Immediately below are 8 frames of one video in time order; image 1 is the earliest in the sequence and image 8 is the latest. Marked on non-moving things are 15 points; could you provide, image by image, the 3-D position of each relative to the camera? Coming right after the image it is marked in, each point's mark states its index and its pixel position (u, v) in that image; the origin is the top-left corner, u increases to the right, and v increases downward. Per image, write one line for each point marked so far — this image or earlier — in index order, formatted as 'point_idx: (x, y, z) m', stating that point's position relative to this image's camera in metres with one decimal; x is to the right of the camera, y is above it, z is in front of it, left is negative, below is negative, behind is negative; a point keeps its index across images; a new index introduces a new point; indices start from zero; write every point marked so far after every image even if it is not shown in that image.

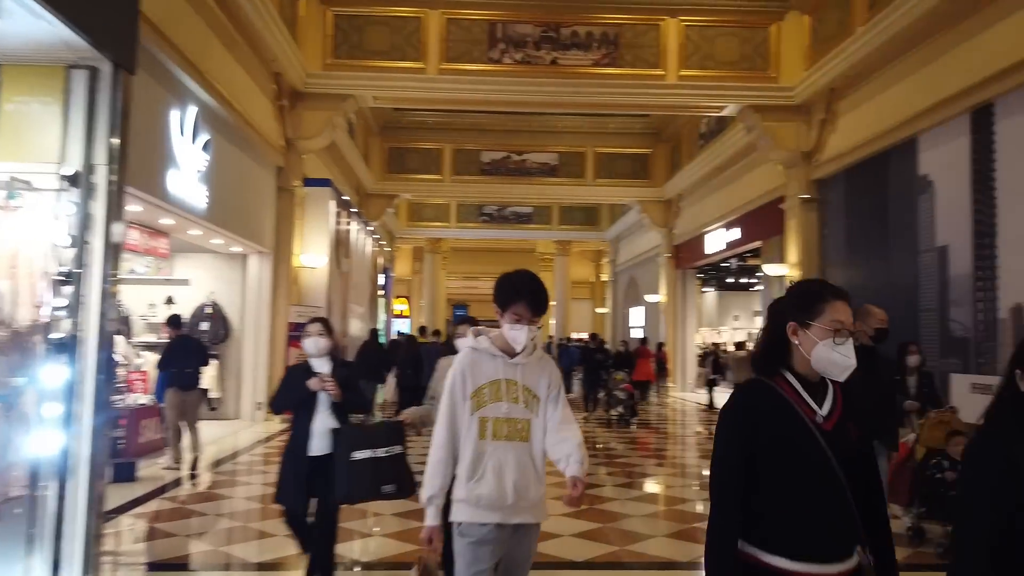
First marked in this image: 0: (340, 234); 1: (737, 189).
0: (-2.6, +0.8, +11.8) m
1: (+3.8, +1.7, +13.3) m
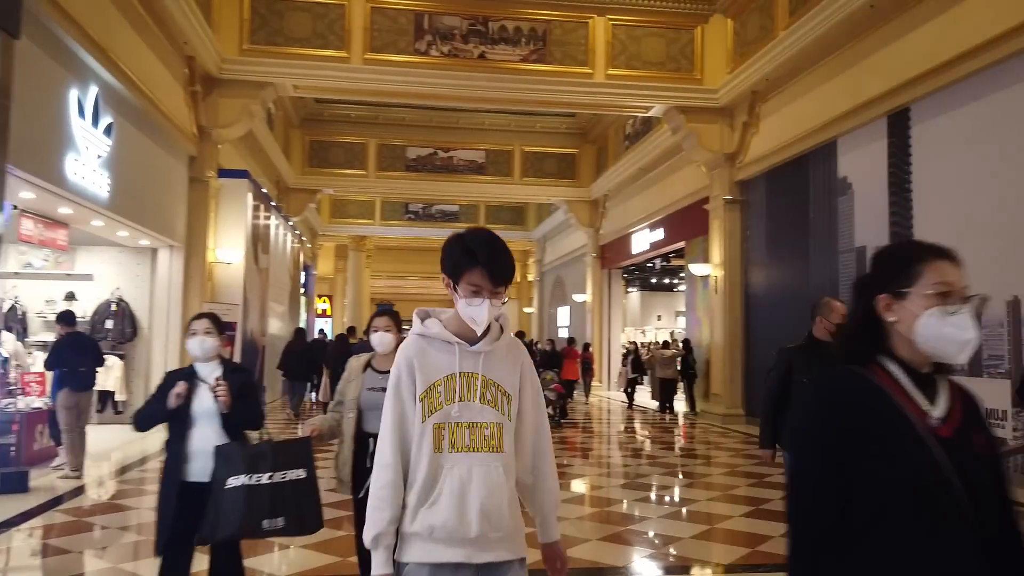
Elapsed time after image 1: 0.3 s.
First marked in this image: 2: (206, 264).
0: (-3.7, +0.9, +11.3) m
1: (+2.6, +1.7, +13.4) m
2: (-3.8, +0.3, +9.6) m
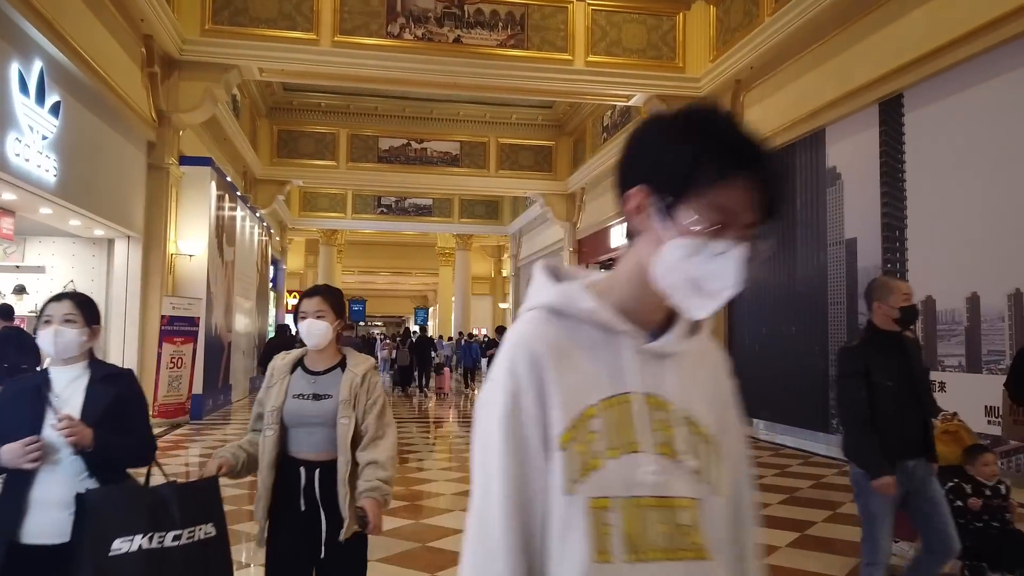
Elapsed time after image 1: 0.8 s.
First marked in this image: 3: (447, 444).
0: (-4.1, +1.0, +10.8) m
1: (+2.2, +1.8, +13.1) m
2: (-4.1, +0.4, +9.1) m
3: (-0.8, -1.8, +9.1) m
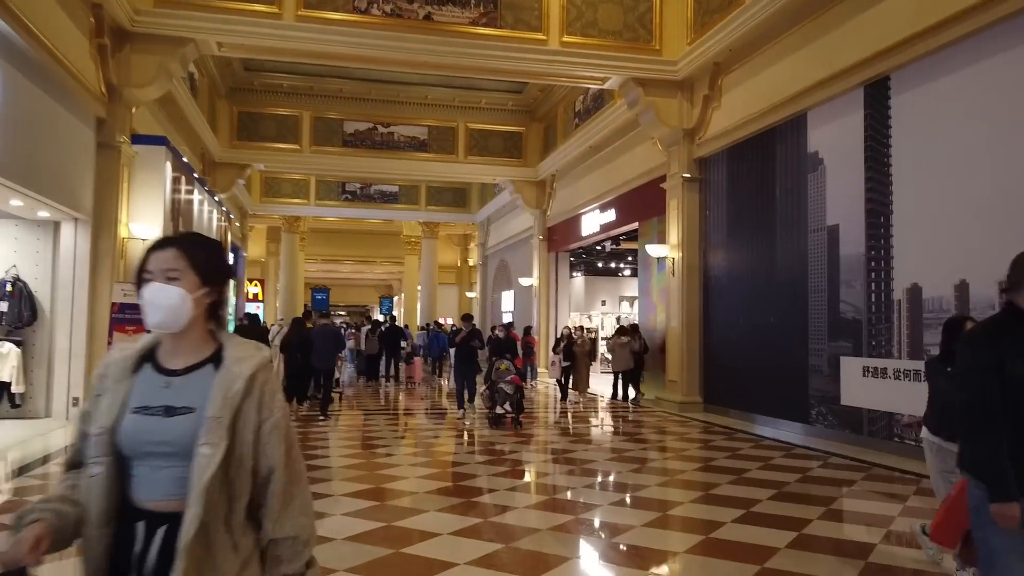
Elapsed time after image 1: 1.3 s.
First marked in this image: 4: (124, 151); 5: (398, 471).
0: (-4.4, +1.1, +10.3) m
1: (+1.7, +2.0, +12.9) m
2: (-4.4, +0.5, +8.6) m
3: (-1.1, -1.7, +8.8) m
4: (-4.4, +1.6, +8.7) m
5: (-1.0, -1.6, +6.8) m
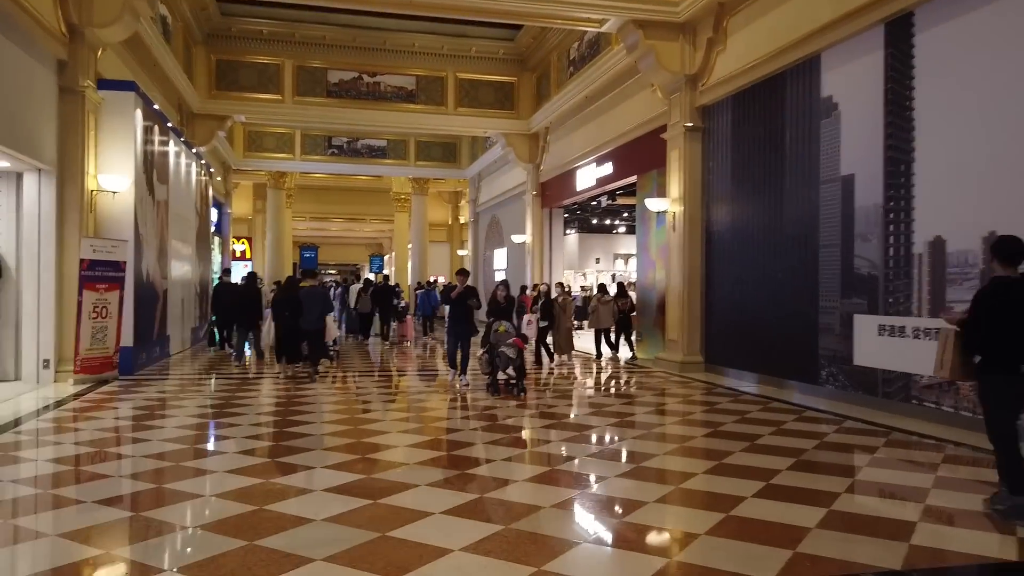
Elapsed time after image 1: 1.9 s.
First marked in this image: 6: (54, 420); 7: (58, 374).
0: (-4.5, +1.7, +9.7) m
1: (+1.5, +2.7, +12.3) m
2: (-4.5, +1.0, +8.1) m
3: (-1.2, -1.2, +8.4) m
4: (-4.5, +2.0, +8.1) m
5: (-1.0, -1.2, +6.4) m
6: (-4.0, -1.1, +6.9) m
7: (-4.7, -0.9, +7.9) m
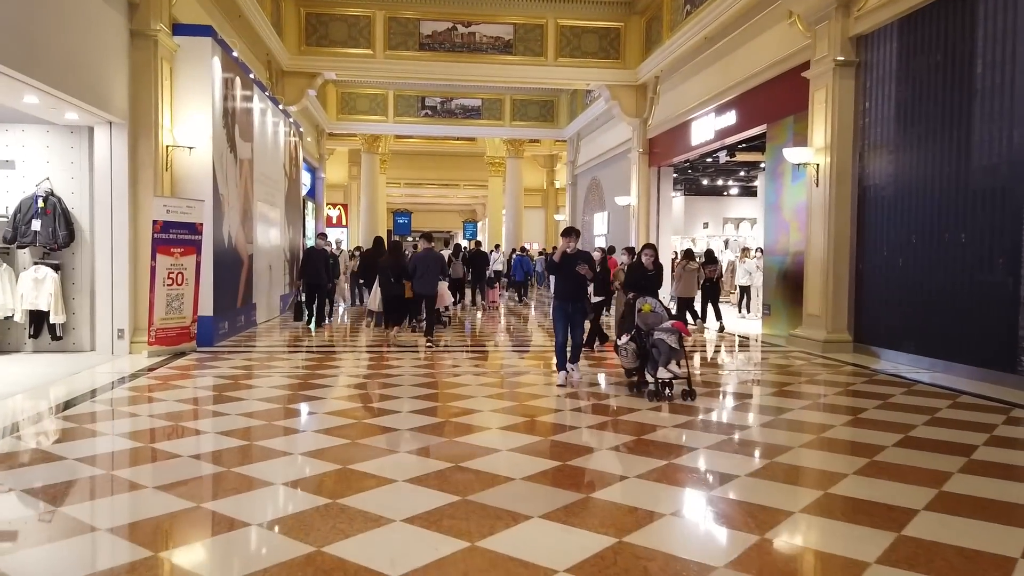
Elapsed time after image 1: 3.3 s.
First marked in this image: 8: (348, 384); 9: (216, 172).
0: (-3.3, +2.1, +9.0) m
1: (+3.1, +3.2, +10.9) m
2: (-3.4, +1.4, +7.4) m
3: (-0.1, -0.9, +7.4) m
4: (-3.4, +2.4, +7.4) m
5: (-0.2, -1.0, +5.5) m
6: (-3.1, -0.8, +6.3) m
7: (-3.6, -0.5, +7.4) m
8: (-1.4, -0.8, +6.9) m
9: (-3.0, +1.2, +7.9) m
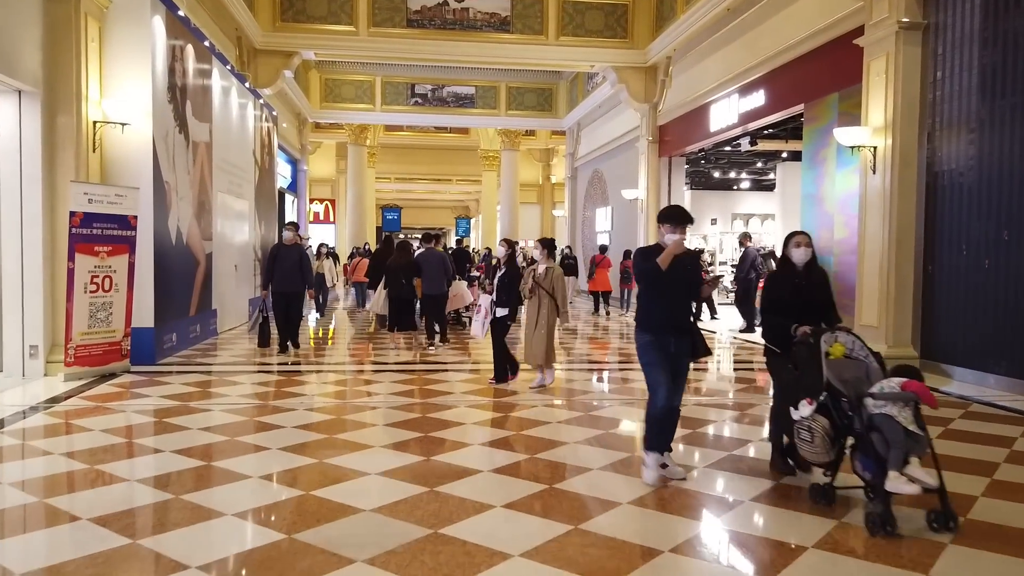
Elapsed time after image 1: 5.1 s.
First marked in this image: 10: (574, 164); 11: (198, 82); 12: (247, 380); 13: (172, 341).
0: (-3.3, +2.1, +7.7) m
1: (+3.1, +3.1, +9.6) m
2: (-3.4, +1.3, +6.1) m
3: (-0.1, -0.9, +6.1) m
4: (-3.4, +2.3, +6.1) m
5: (-0.2, -1.0, +4.2) m
6: (-3.0, -0.9, +5.0) m
7: (-3.6, -0.6, +6.0) m
8: (-1.4, -0.9, +5.6) m
9: (-3.0, +1.1, +6.6) m
10: (+1.6, +3.1, +19.5) m
11: (-3.3, +2.2, +8.1) m
12: (-2.2, -0.8, +6.3) m
13: (-3.2, -0.5, +7.3) m
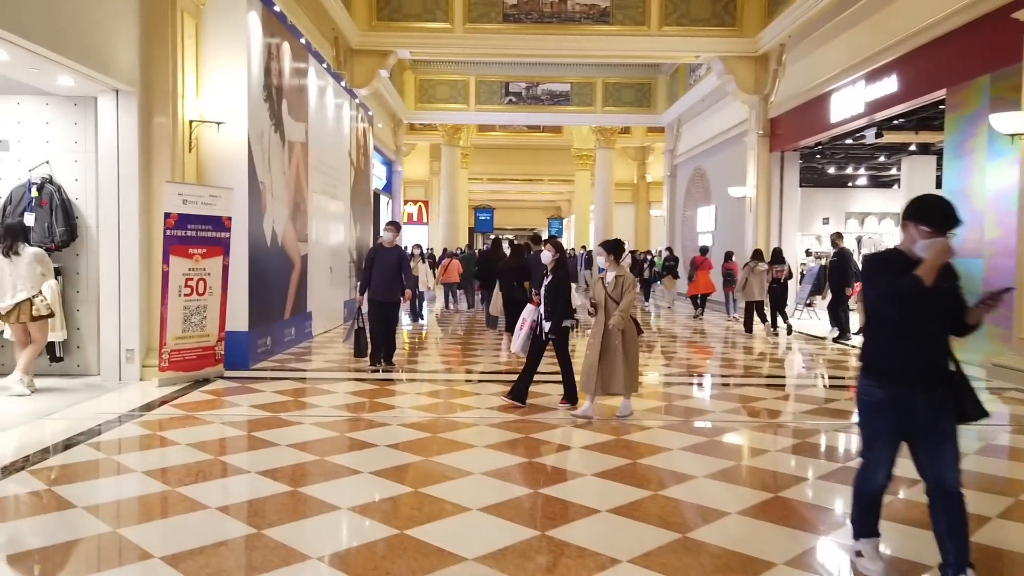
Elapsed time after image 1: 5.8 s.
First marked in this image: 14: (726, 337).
0: (-2.3, +2.0, +7.5) m
1: (+4.3, +3.1, +8.7) m
2: (-2.6, +1.3, +6.0) m
3: (+0.7, -1.0, +5.6) m
4: (-2.6, +2.3, +6.0) m
5: (+0.4, -1.1, +3.7) m
6: (-2.4, -0.9, +4.8) m
7: (-2.8, -0.6, +5.9) m
8: (-0.7, -0.9, +5.3) m
9: (-2.2, +1.1, +6.4) m
10: (+3.9, +3.1, +18.7) m
11: (-2.3, +2.1, +8.0) m
12: (-1.4, -0.8, +6.1) m
13: (-2.3, -0.5, +7.2) m
14: (+3.0, -0.7, +10.8) m
